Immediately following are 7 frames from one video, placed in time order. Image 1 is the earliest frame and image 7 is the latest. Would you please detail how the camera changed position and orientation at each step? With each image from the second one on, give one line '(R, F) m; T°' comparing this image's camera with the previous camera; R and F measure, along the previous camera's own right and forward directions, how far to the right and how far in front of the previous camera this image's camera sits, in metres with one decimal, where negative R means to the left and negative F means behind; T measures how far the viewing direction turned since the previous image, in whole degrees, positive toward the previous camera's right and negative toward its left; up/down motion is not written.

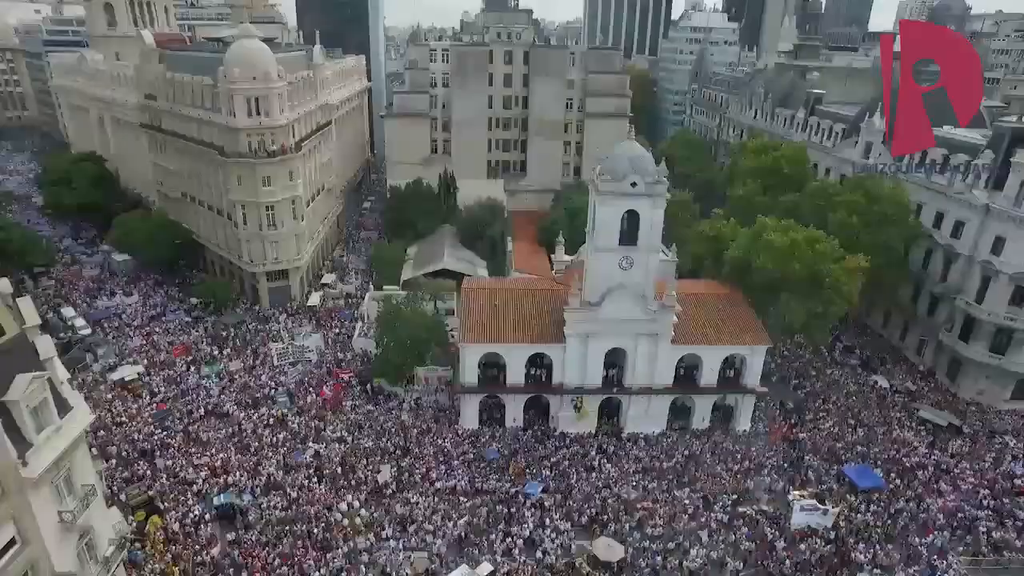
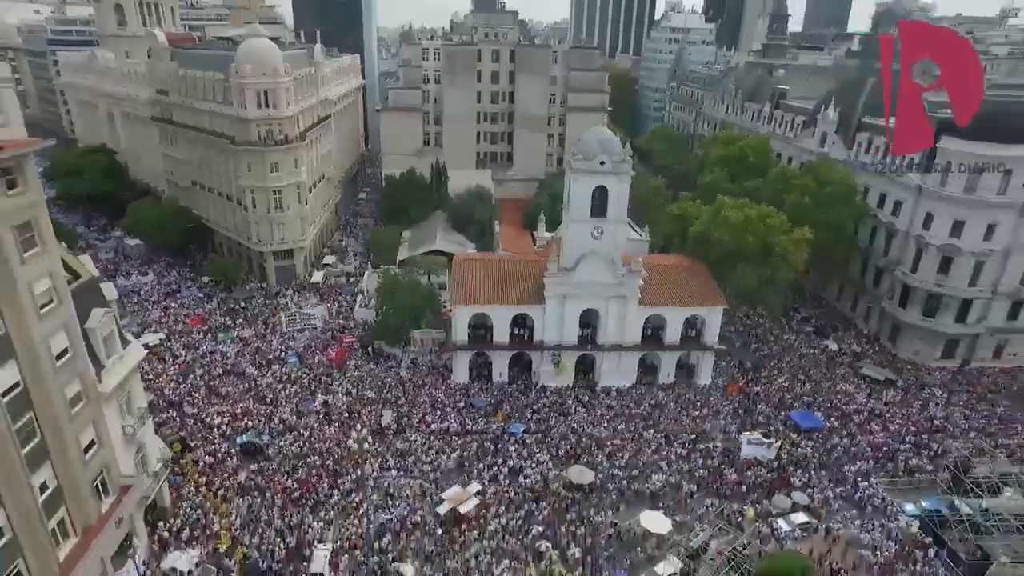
(+0.2, -4.1) m; +1°
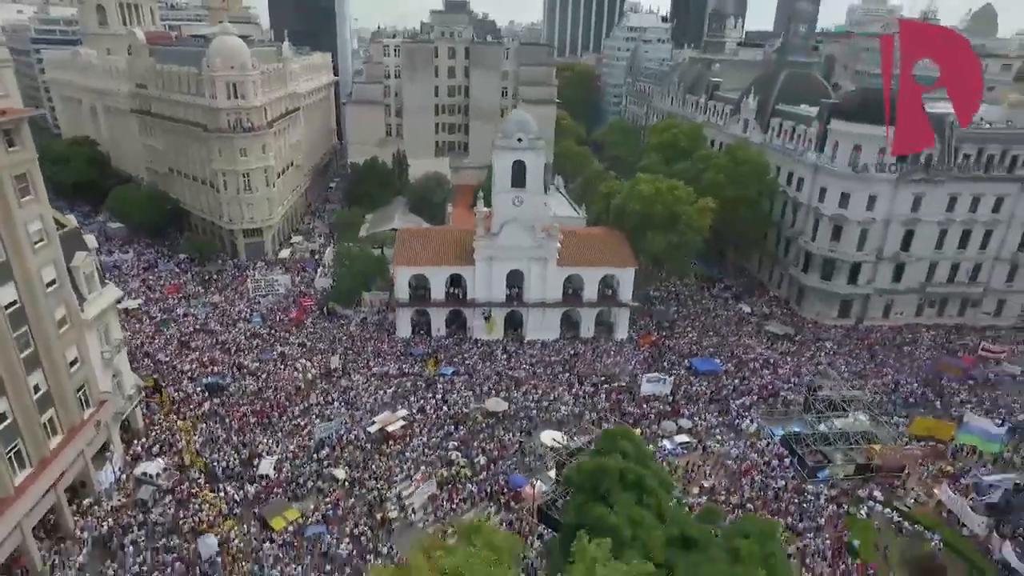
(+3.2, -4.9) m; +1°
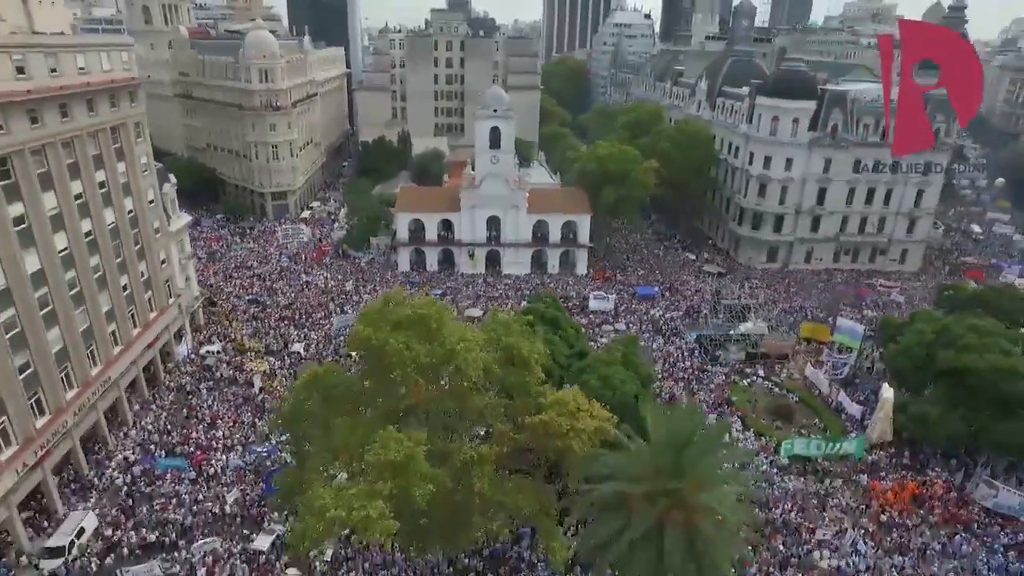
(+2.2, -9.7) m; -1°
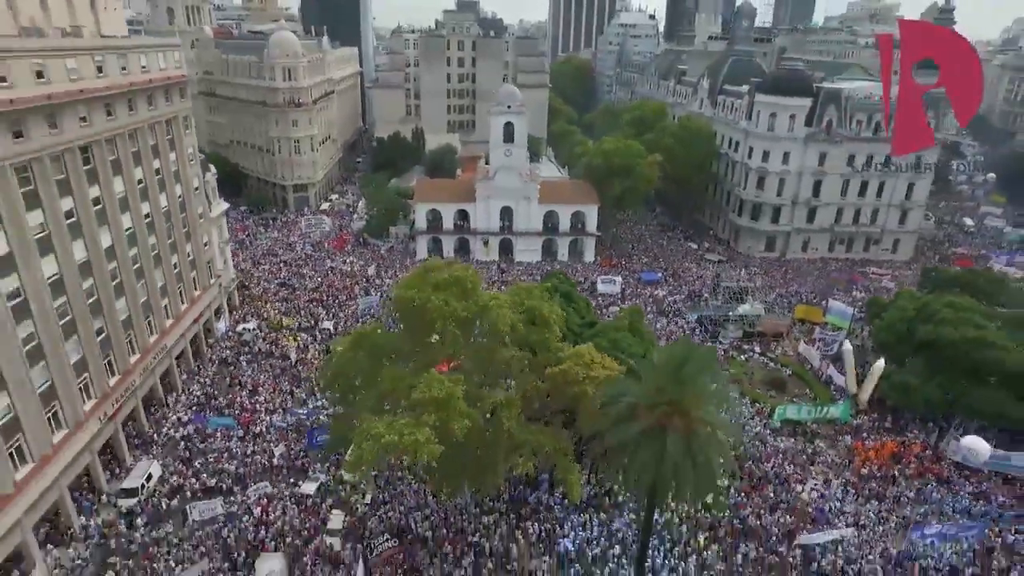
(-0.6, -3.0) m; 0°
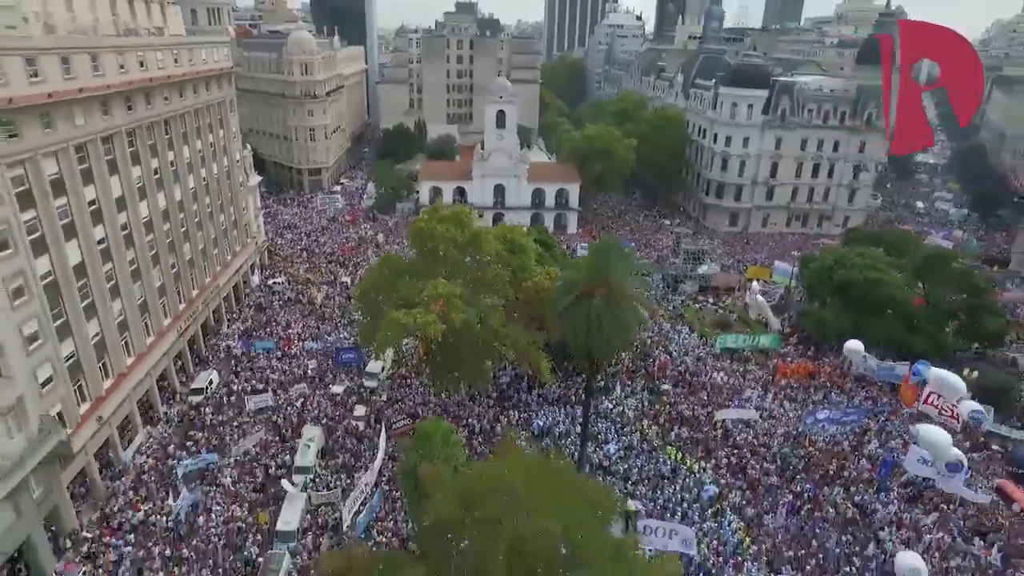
(+0.6, -7.4) m; 0°
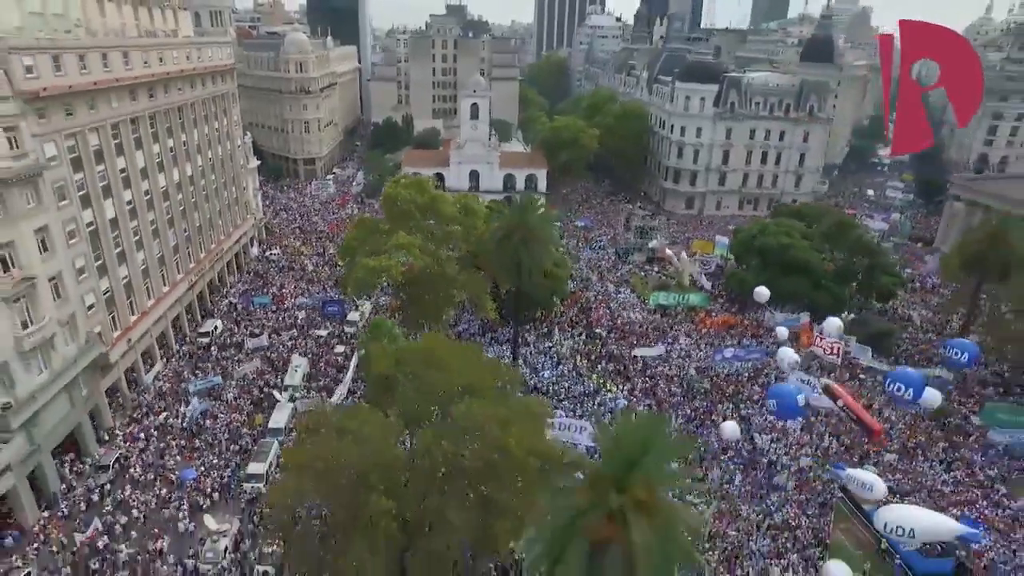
(+2.6, -6.6) m; 0°
